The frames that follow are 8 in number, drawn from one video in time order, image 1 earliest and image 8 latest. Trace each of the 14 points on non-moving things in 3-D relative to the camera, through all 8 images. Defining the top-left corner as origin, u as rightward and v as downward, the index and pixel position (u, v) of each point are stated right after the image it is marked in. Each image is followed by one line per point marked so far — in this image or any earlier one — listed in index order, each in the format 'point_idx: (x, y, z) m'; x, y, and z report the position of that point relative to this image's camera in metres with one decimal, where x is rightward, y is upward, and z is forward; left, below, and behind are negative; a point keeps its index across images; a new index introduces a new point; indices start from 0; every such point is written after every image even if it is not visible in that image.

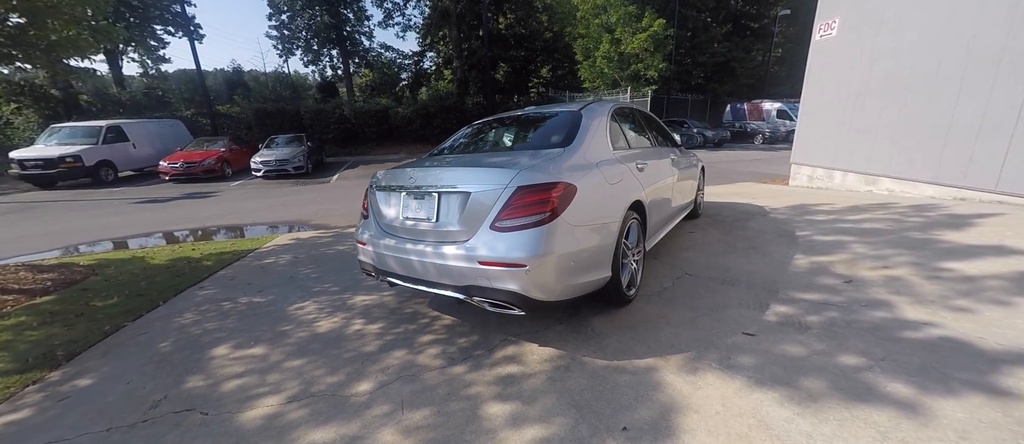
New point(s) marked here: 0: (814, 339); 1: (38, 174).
0: (+1.9, -0.7, +2.6) m
1: (-10.8, +1.0, +9.0) m
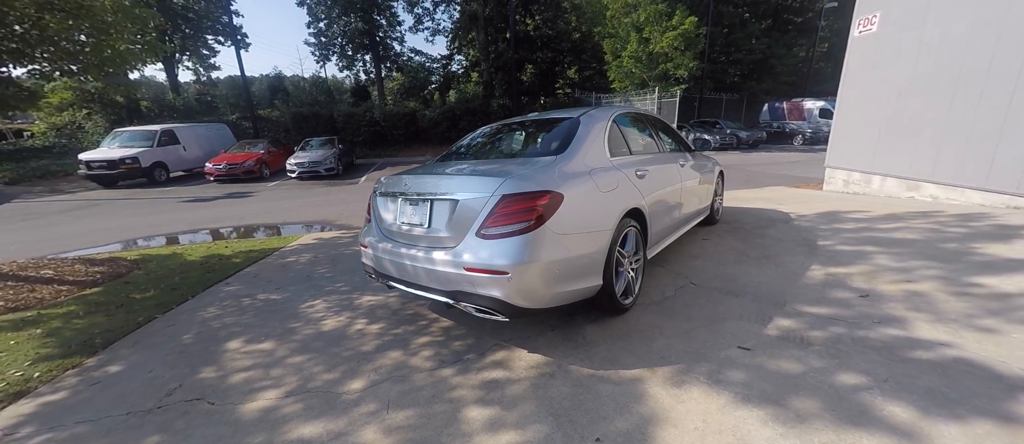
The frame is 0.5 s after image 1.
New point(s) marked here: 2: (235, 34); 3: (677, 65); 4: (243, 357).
0: (+1.9, -0.8, +2.5) m
1: (-10.3, +1.1, +10.0) m
2: (-12.3, +7.9, +17.3) m
3: (+6.8, +6.8, +17.5) m
4: (-1.8, -0.9, +2.7) m
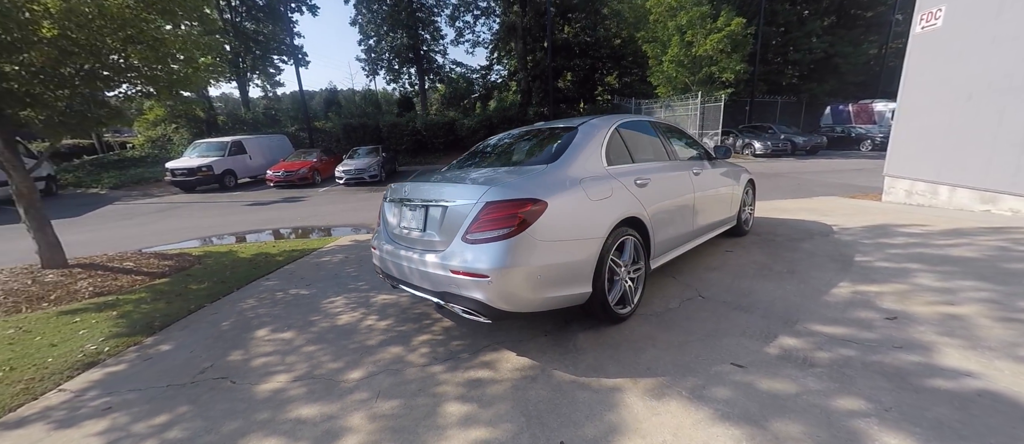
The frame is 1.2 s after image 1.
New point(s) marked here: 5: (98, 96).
0: (+1.8, -0.9, +2.4) m
1: (-9.3, +1.2, +11.3) m
2: (-10.3, +7.9, +19.0) m
3: (+8.6, +6.4, +16.8) m
4: (-1.8, -0.9, +3.0) m
5: (-4.8, +1.5, +4.9) m
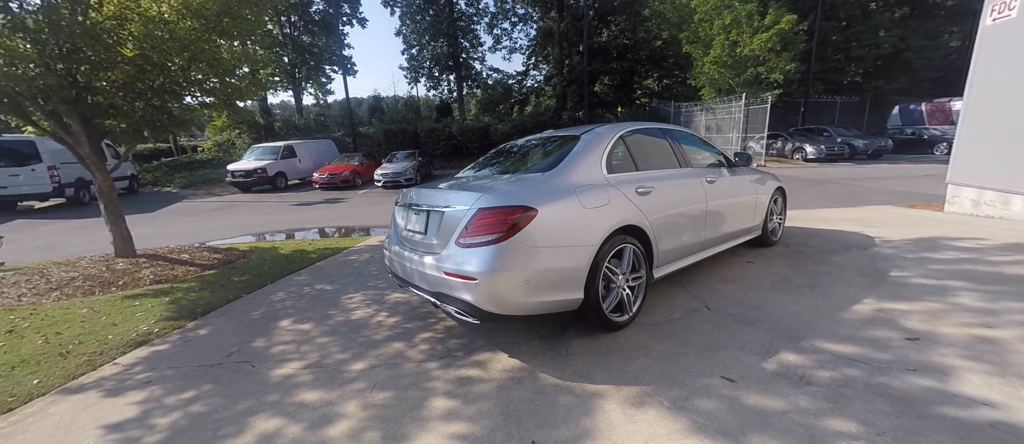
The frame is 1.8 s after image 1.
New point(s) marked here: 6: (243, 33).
0: (+1.7, -1.0, +2.3) m
1: (-8.3, +1.2, +12.4) m
2: (-8.4, +7.9, +20.1) m
3: (+10.2, +6.1, +15.9) m
4: (-1.9, -0.9, +3.3) m
5: (-4.6, +1.5, +5.5) m
6: (-3.8, +2.6, +5.5) m
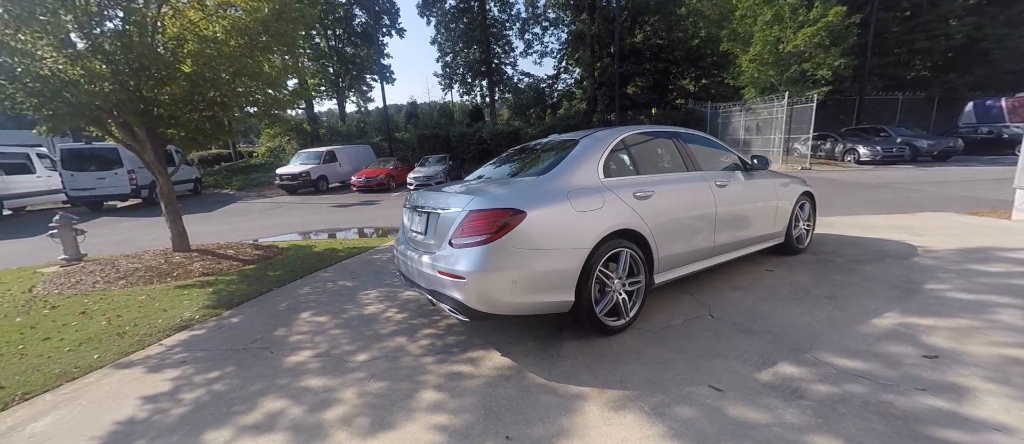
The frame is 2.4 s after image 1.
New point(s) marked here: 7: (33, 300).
0: (+1.6, -1.0, +2.2) m
1: (-7.3, +1.3, +13.3) m
2: (-6.5, +7.9, +21.1) m
3: (+11.5, +5.8, +14.9) m
4: (-1.8, -0.9, +3.6) m
5: (-4.3, +1.5, +6.0) m
6: (-3.5, +2.6, +6.0) m
7: (-5.2, -0.9, +4.4) m
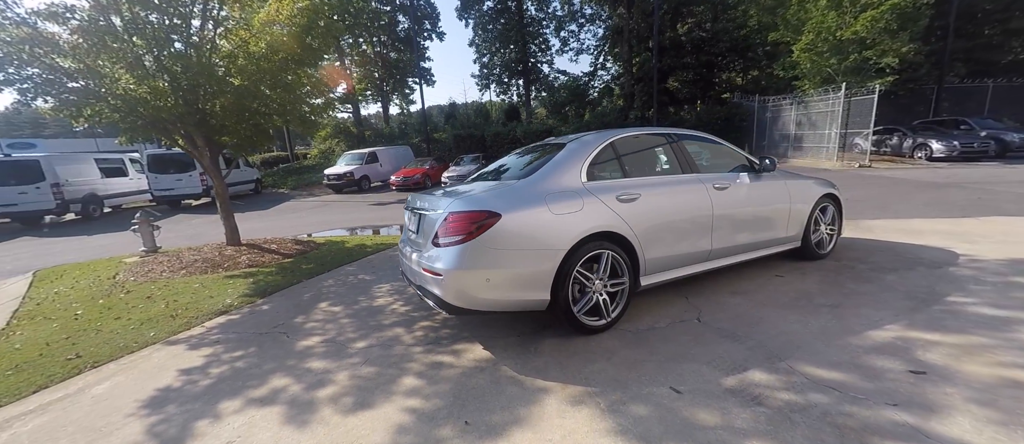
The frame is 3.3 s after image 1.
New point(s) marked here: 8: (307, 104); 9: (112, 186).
0: (+1.3, -1.0, +2.2) m
1: (-6.1, +1.4, +14.3) m
2: (-4.3, +8.0, +21.8) m
3: (+12.8, +5.8, +13.6) m
4: (-1.9, -0.9, +4.0) m
5: (-4.0, +1.6, +6.7) m
6: (-3.2, +2.6, +6.5) m
7: (-5.1, -0.8, +5.2) m
8: (-3.5, +1.9, +6.7) m
9: (-12.9, +1.2, +12.8) m
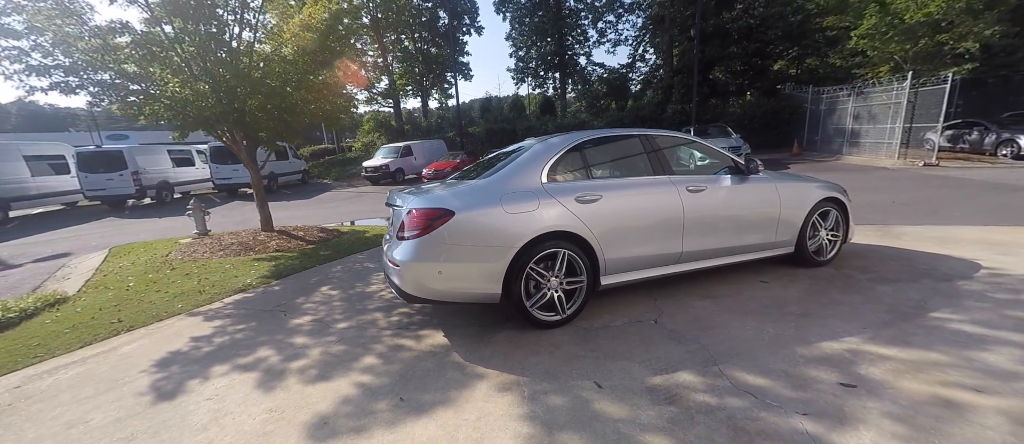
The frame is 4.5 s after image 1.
0: (+0.8, -1.1, +2.3) m
1: (-5.0, +1.8, +15.1) m
2: (-2.1, +8.5, +22.3) m
3: (+13.8, +5.6, +12.0) m
4: (-2.1, -0.8, +4.5) m
5: (-3.8, +1.8, +7.3) m
6: (-3.0, +2.8, +7.0) m
7: (-5.2, -0.6, +6.0) m
8: (-3.3, +2.1, +7.2) m
9: (-11.9, +1.7, +14.5) m
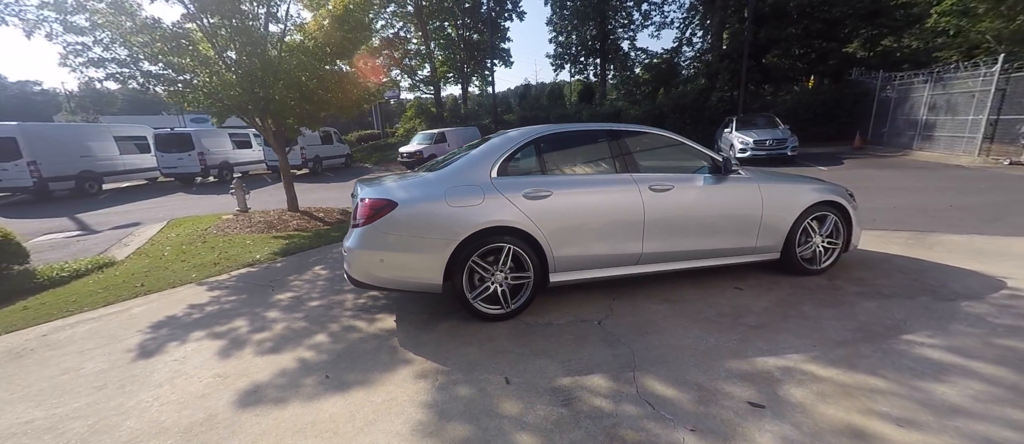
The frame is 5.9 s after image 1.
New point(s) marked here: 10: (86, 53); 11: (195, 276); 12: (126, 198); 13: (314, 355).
0: (+0.2, -1.1, +2.3) m
1: (-3.7, +2.4, +15.7) m
2: (+0.4, +9.2, +22.1) m
3: (+14.7, +5.3, +9.9) m
4: (-2.4, -0.6, +4.8) m
5: (-3.6, +2.1, +7.8) m
6: (-2.8, +3.1, +7.4) m
7: (-5.2, -0.2, +6.8) m
8: (-3.1, +2.4, +7.6) m
9: (-10.6, +2.6, +16.0) m
10: (-6.1, +2.4, +5.8) m
11: (-3.9, -0.7, +4.9) m
12: (-11.7, +0.7, +12.3) m
13: (-1.5, -1.0, +3.1) m
